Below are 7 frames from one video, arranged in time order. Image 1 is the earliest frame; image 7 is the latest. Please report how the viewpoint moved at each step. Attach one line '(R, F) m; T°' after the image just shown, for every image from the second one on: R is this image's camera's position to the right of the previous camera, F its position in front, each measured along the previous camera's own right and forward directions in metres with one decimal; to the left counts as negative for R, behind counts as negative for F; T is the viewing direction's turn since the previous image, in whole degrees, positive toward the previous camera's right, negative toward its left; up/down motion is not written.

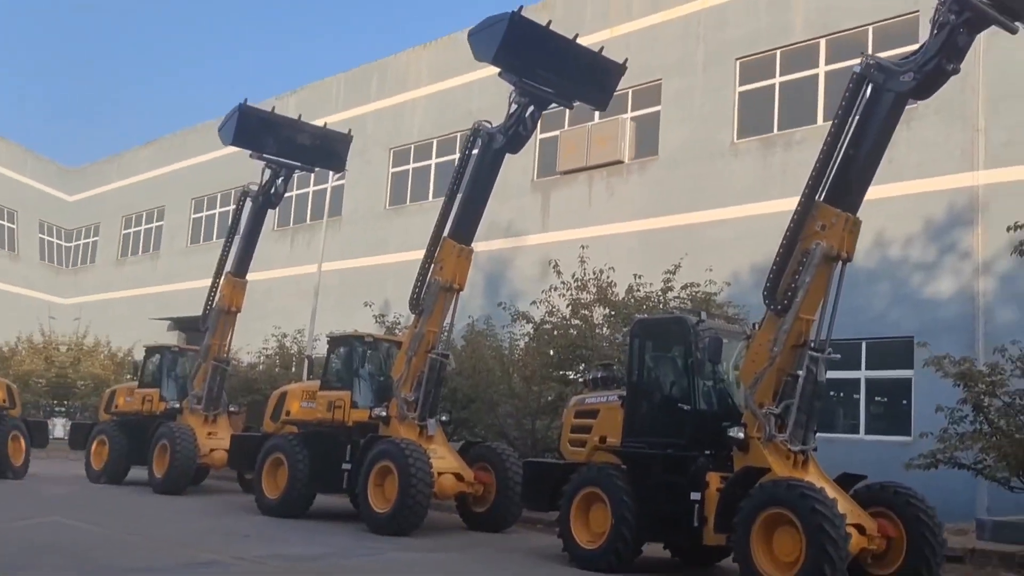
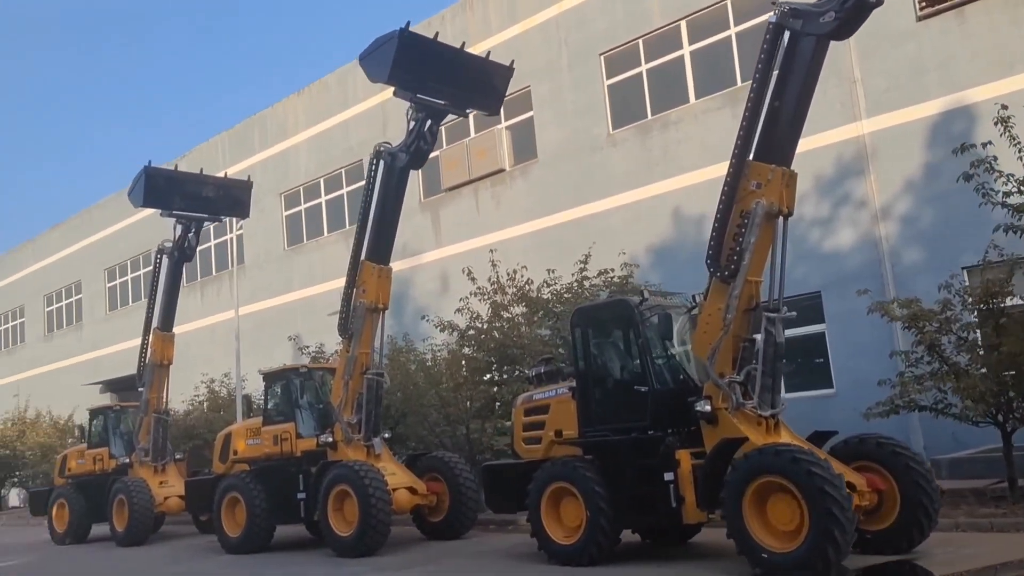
(-0.3, -0.1) m; +4°
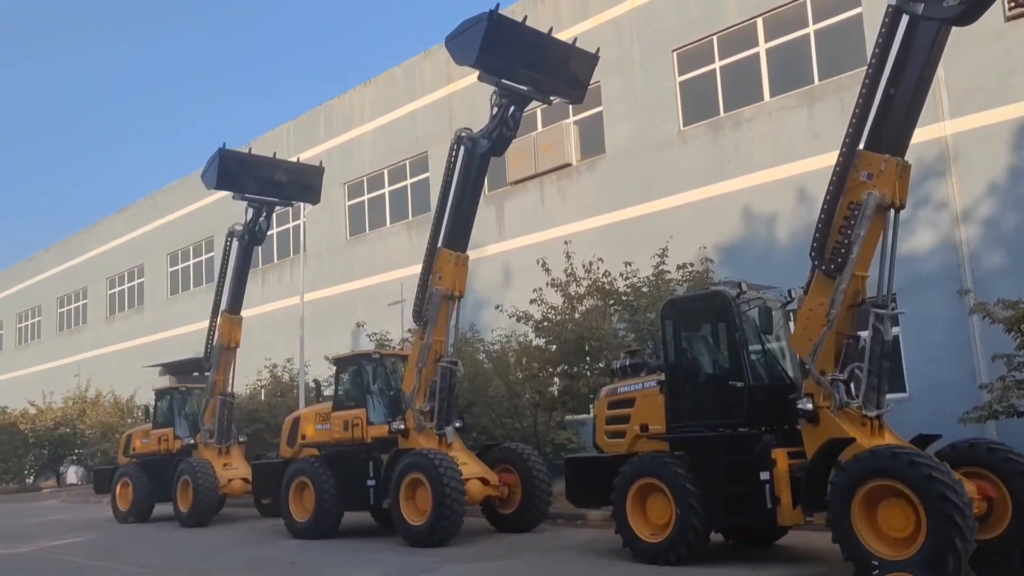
(-0.3, +0.2) m; -2°
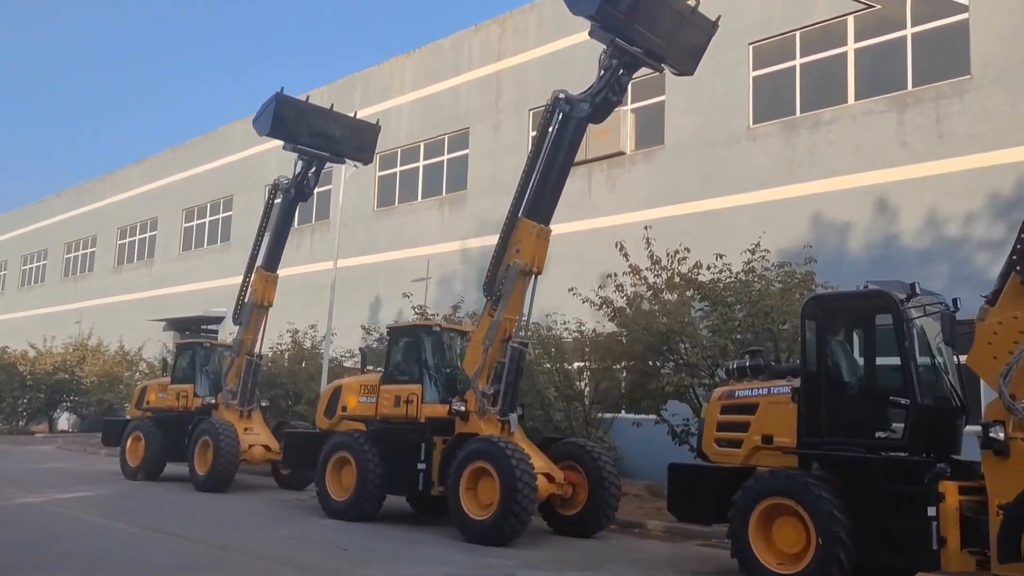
(-0.8, +1.2) m; +1°
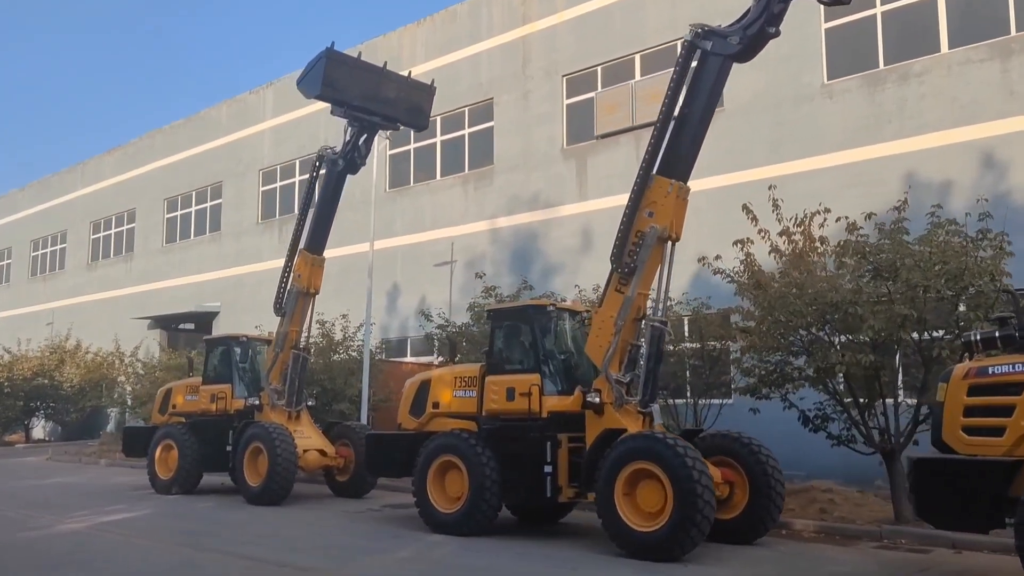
(-1.3, +1.8) m; +2°
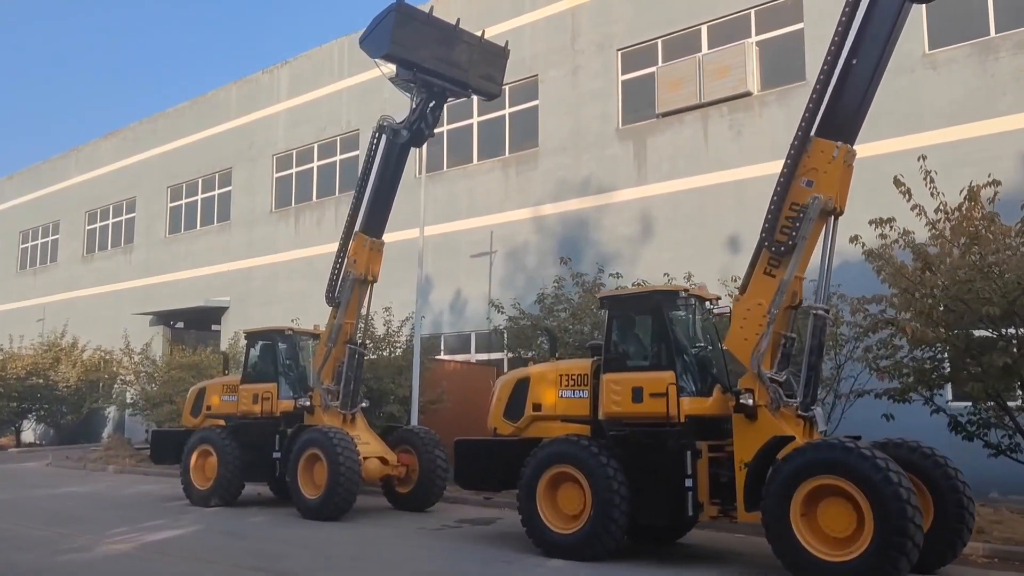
(-1.0, +1.6) m; +1°
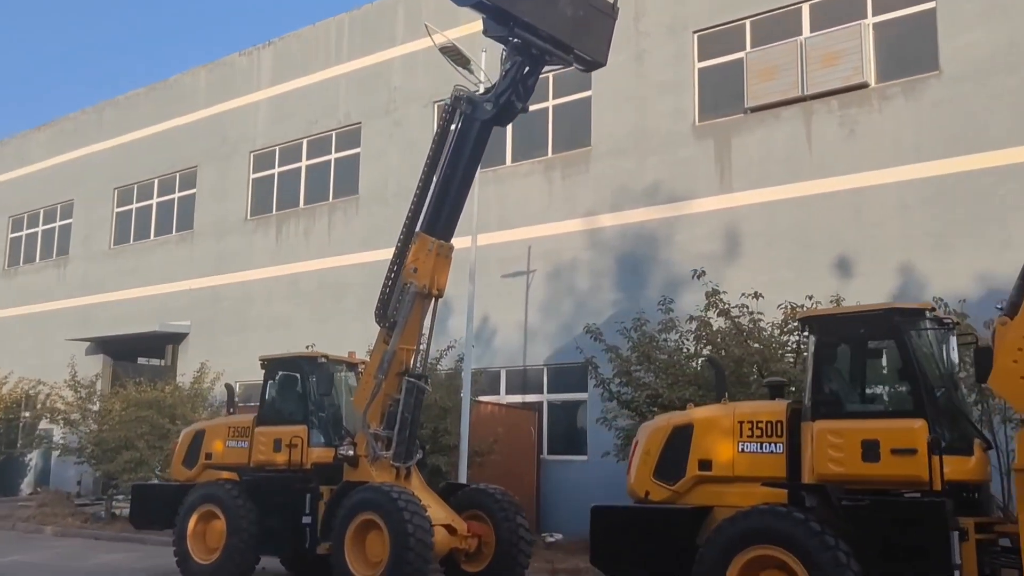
(-1.2, +2.7) m; +3°
